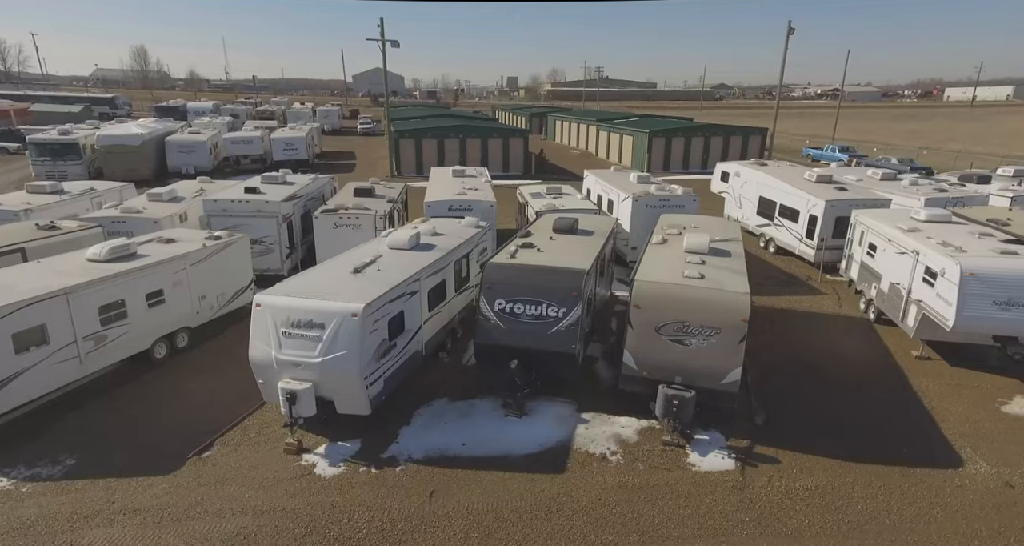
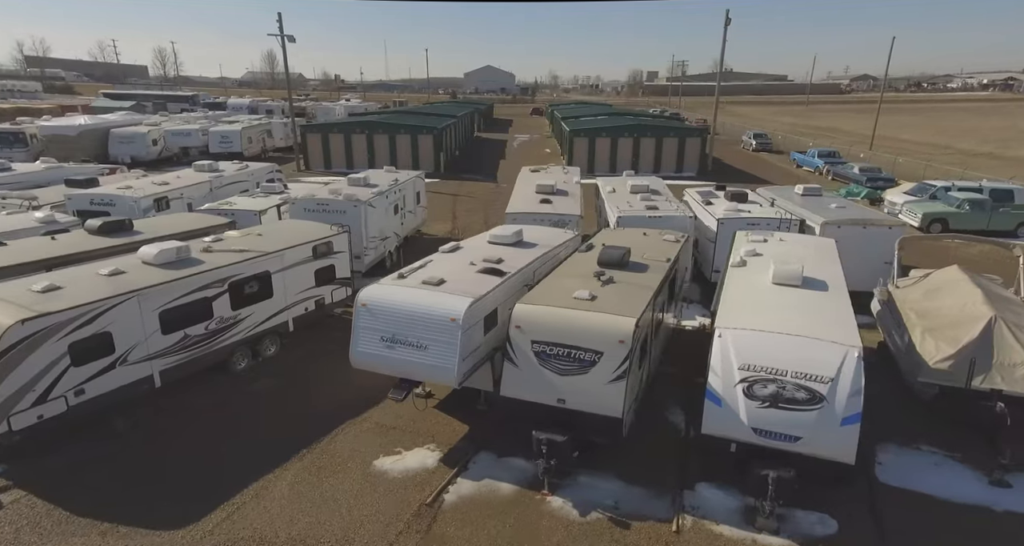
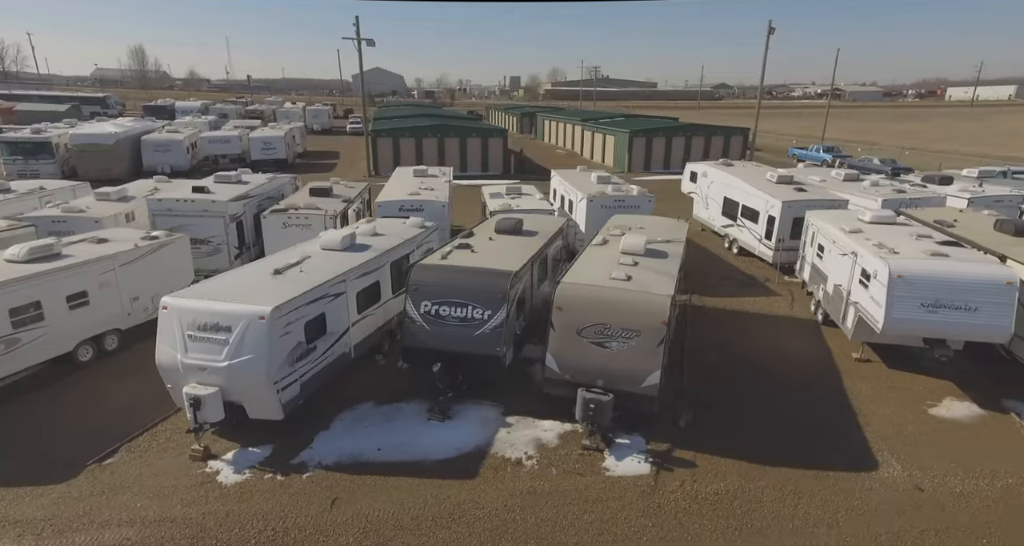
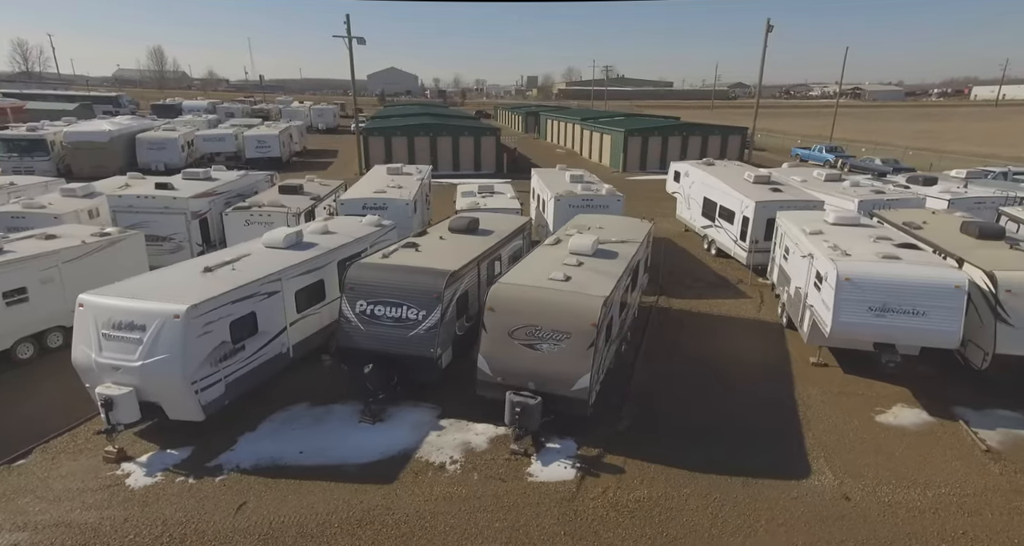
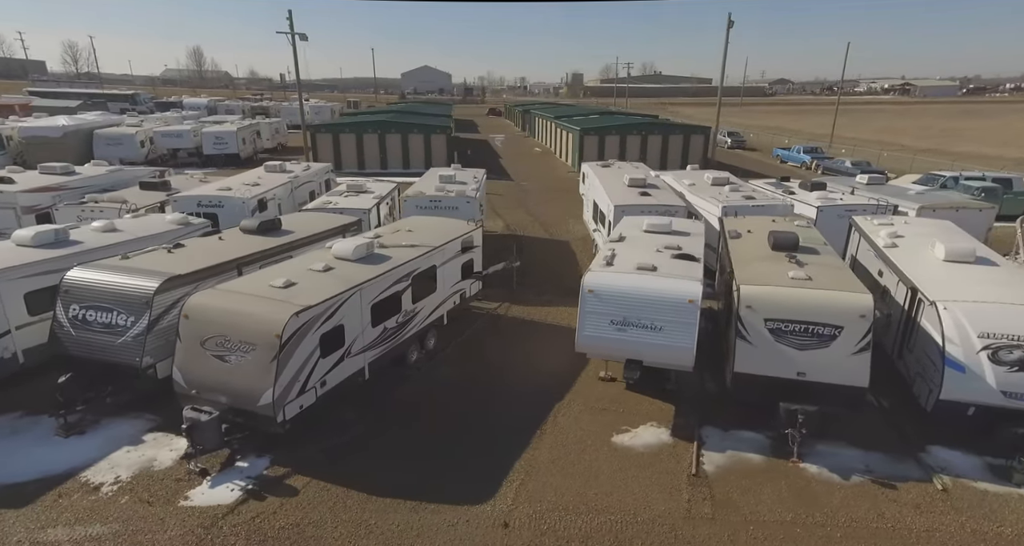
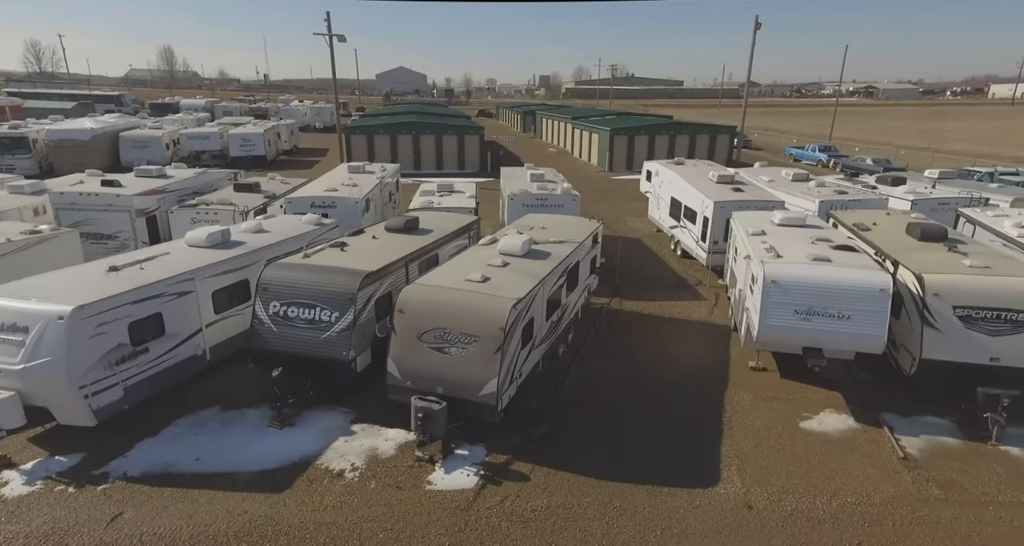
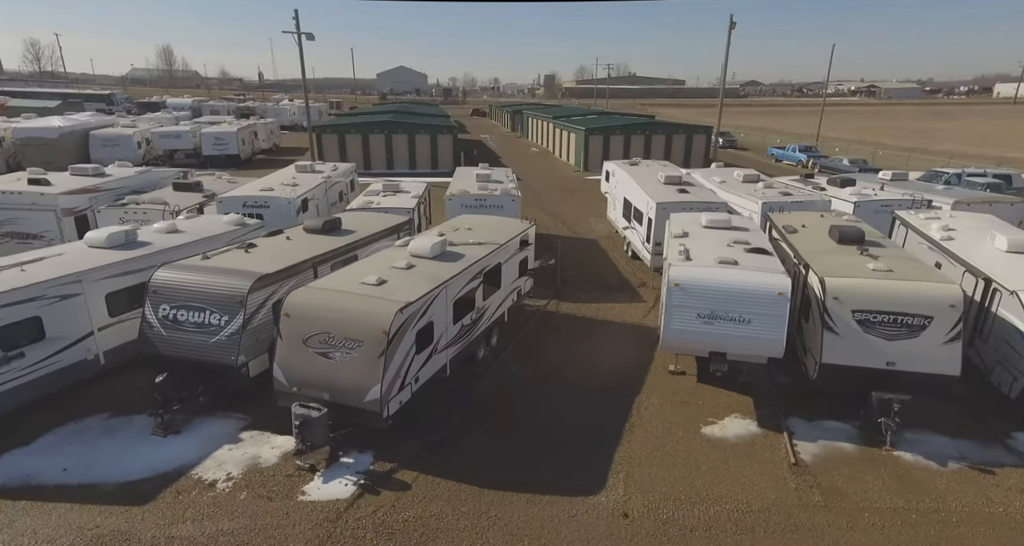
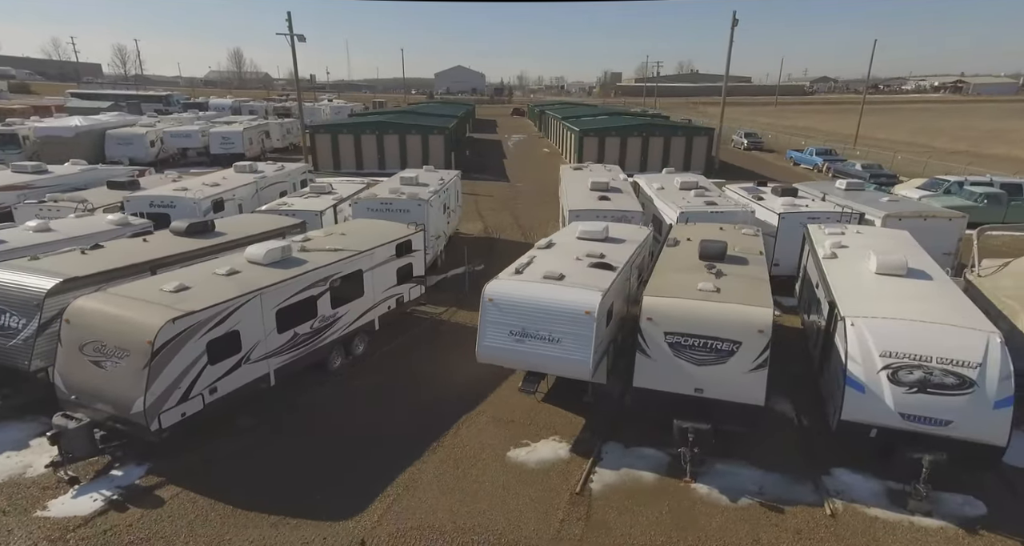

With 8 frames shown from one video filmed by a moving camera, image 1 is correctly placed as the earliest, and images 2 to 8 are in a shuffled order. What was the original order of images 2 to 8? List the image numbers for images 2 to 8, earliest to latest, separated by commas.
3, 4, 6, 7, 5, 8, 2
